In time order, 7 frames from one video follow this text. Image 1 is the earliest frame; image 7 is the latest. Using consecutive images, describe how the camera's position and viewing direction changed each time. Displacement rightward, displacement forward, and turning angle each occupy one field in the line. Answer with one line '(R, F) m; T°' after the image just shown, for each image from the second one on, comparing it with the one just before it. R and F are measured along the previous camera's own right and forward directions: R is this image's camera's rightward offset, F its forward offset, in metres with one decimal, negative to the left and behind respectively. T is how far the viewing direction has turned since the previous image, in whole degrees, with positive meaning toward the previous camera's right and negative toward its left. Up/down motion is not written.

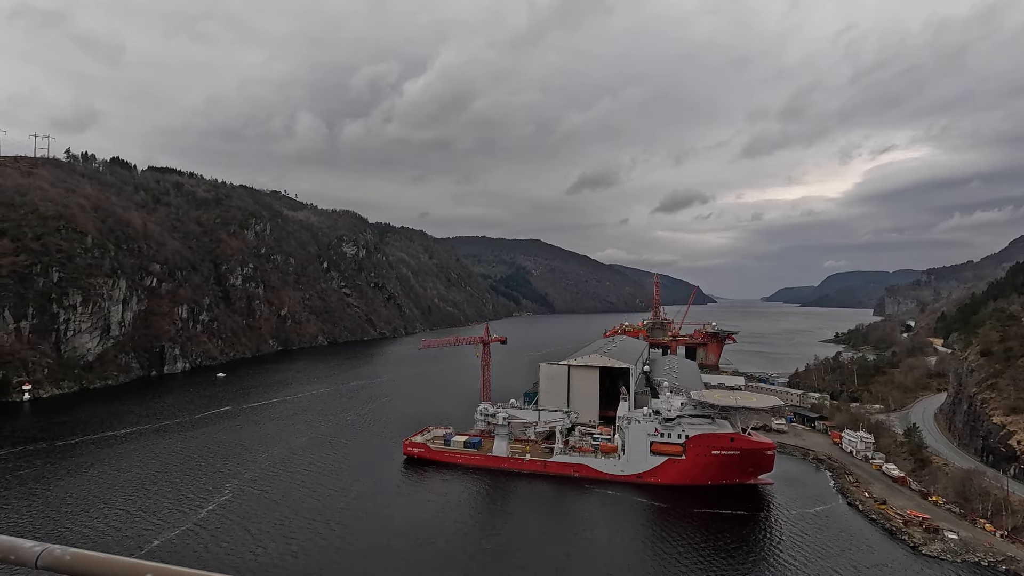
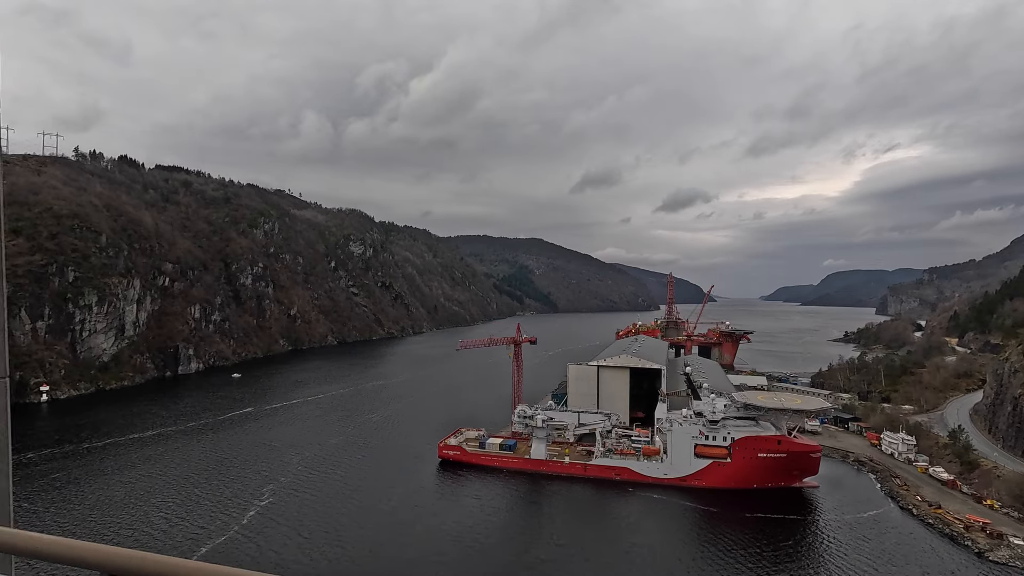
(-1.1, +0.3) m; 0°
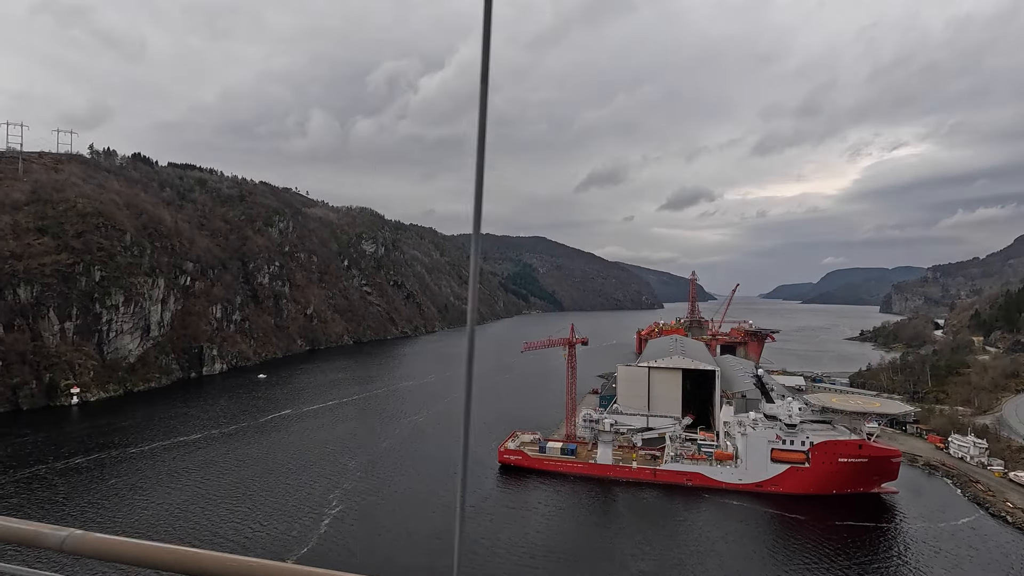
(-1.9, +0.4) m; 0°
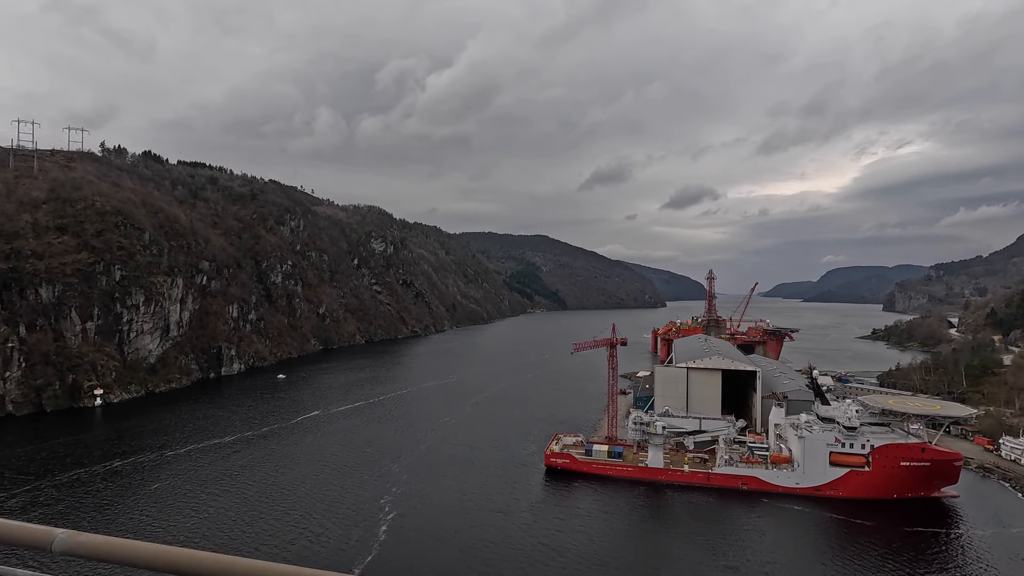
(-1.4, +0.3) m; 0°
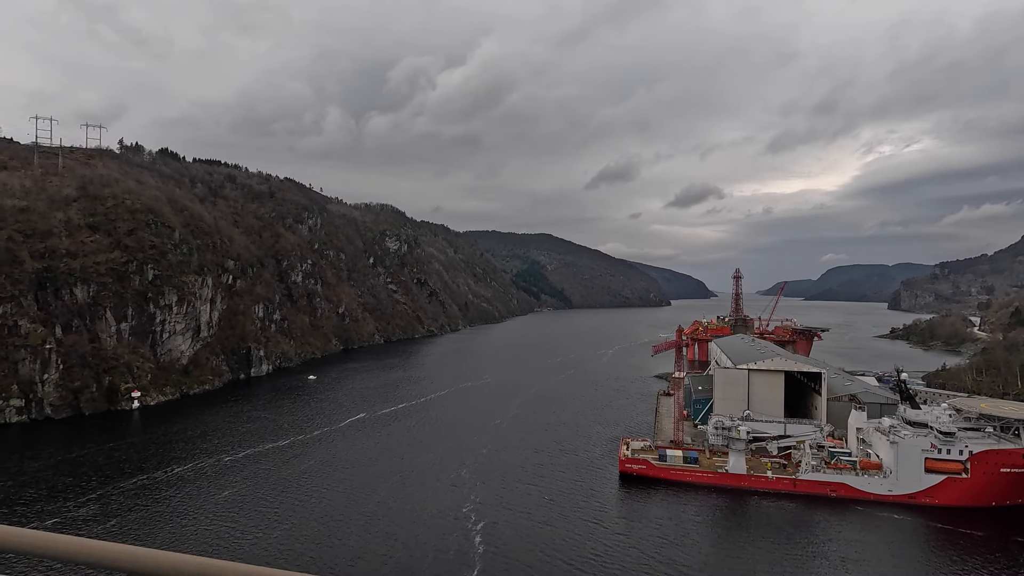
(-2.1, +0.5) m; 0°
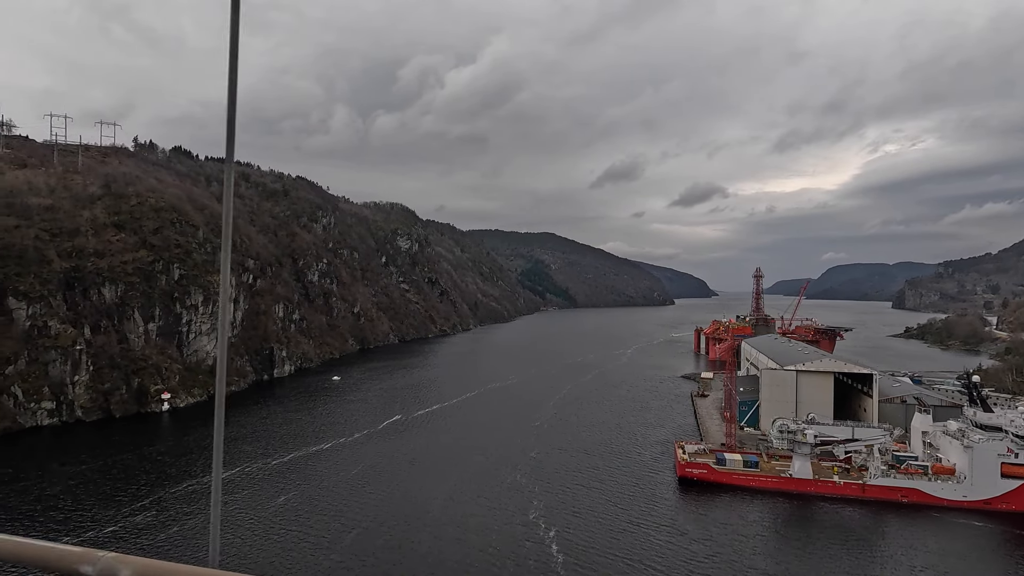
(-1.5, +0.4) m; 0°
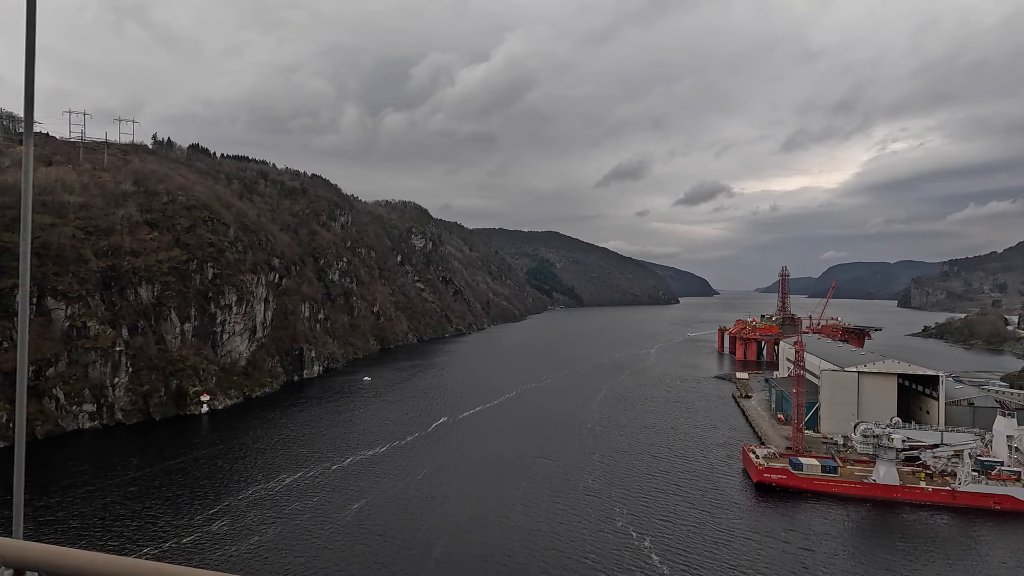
(-1.9, +0.4) m; 0°
